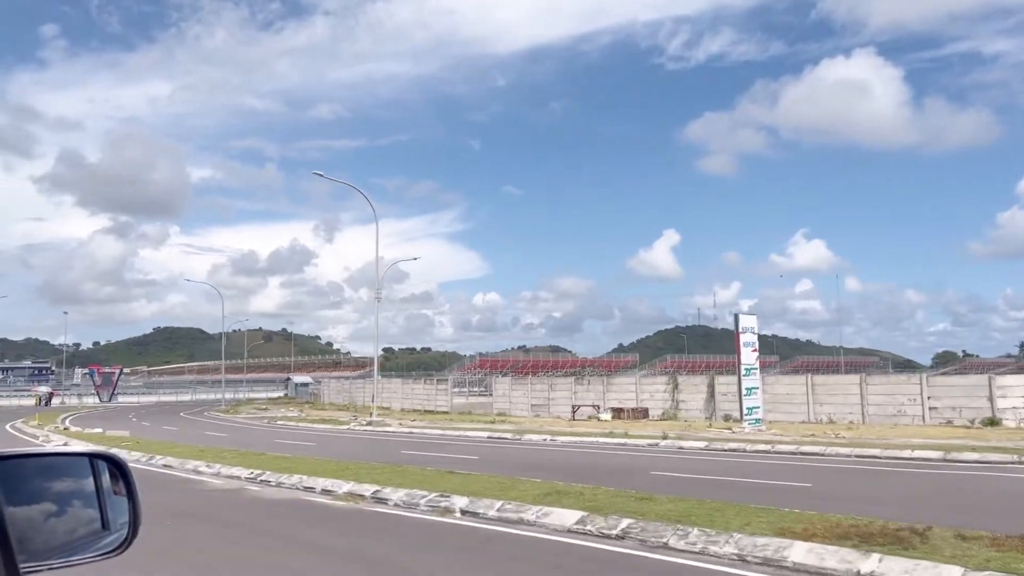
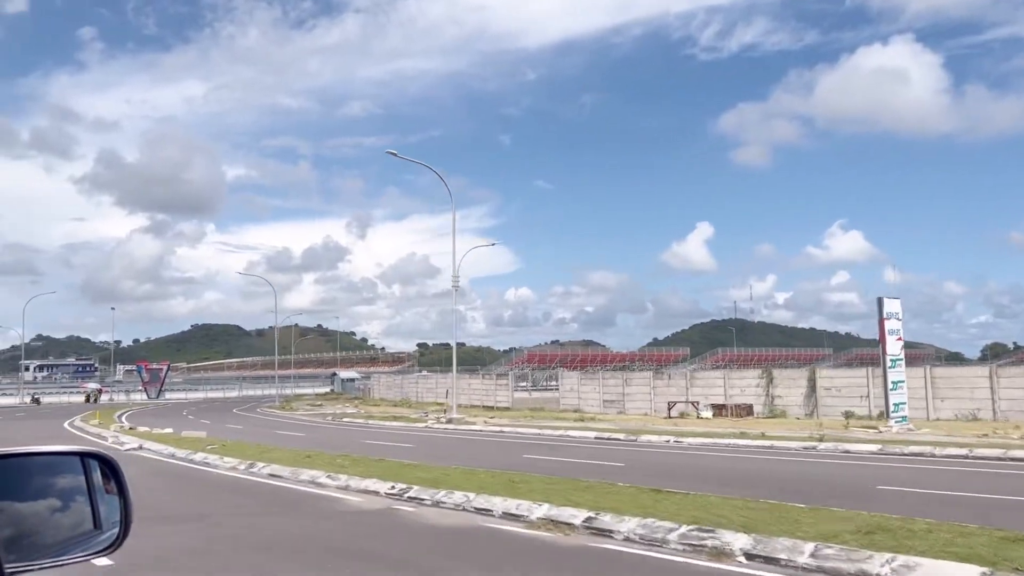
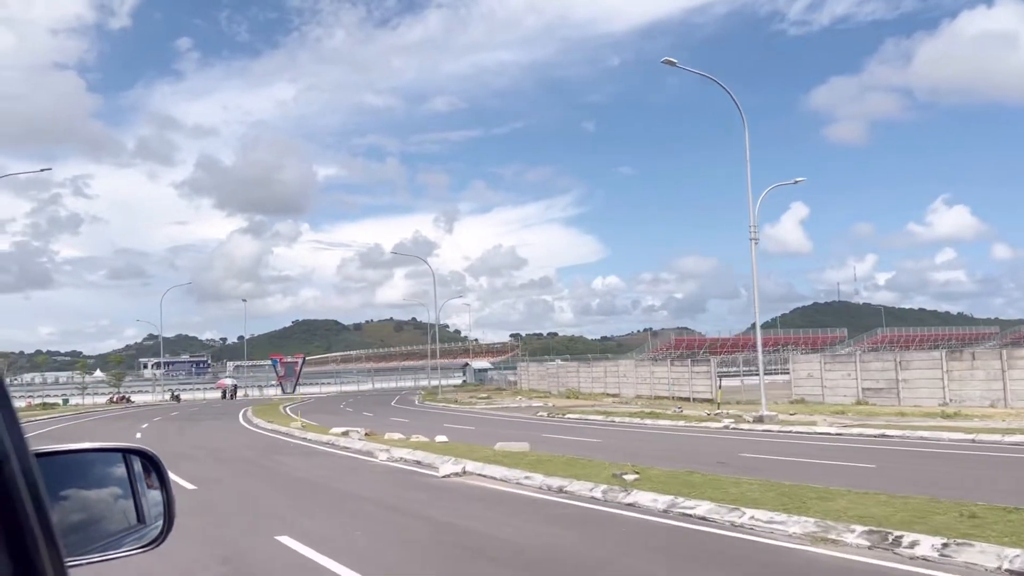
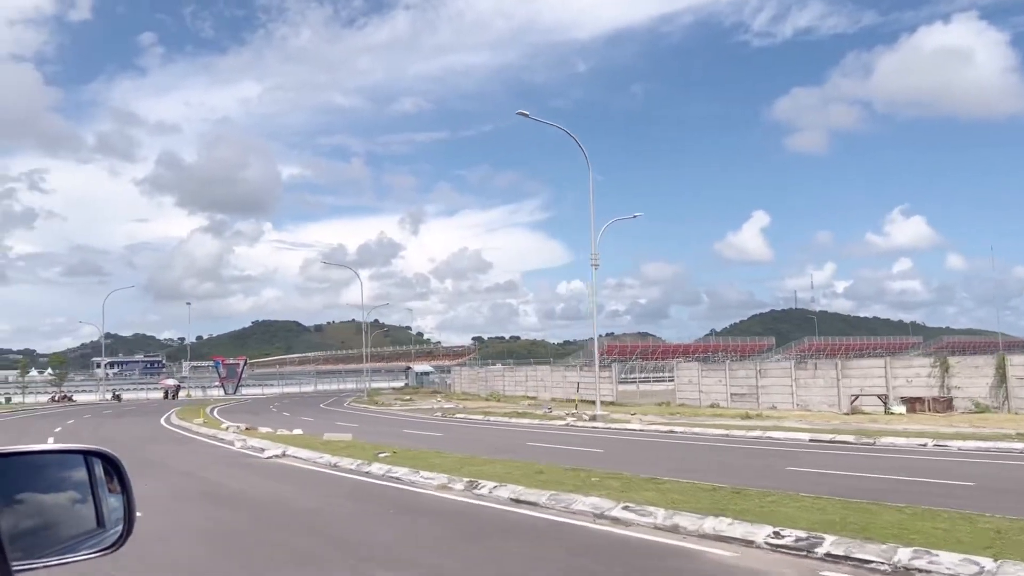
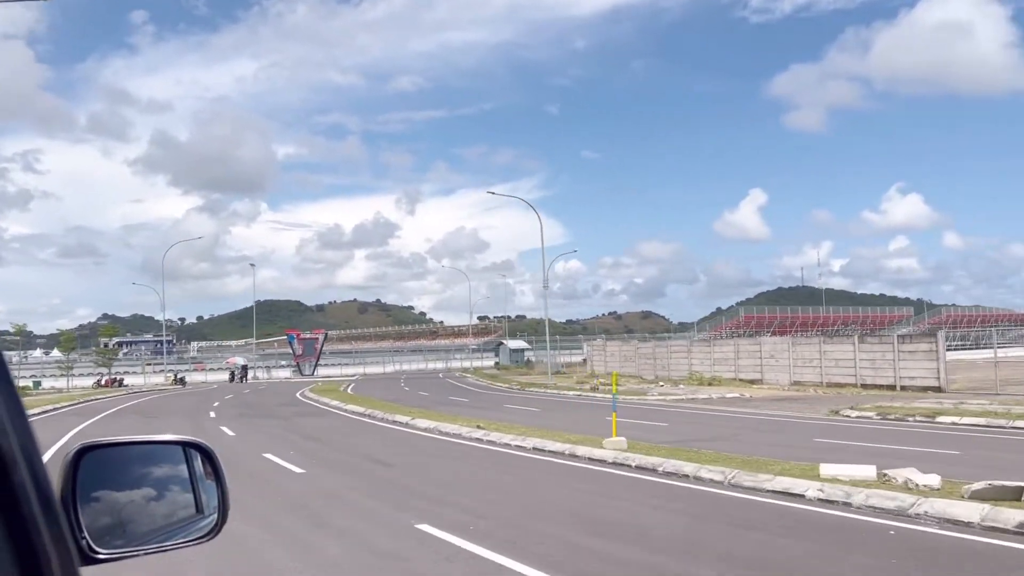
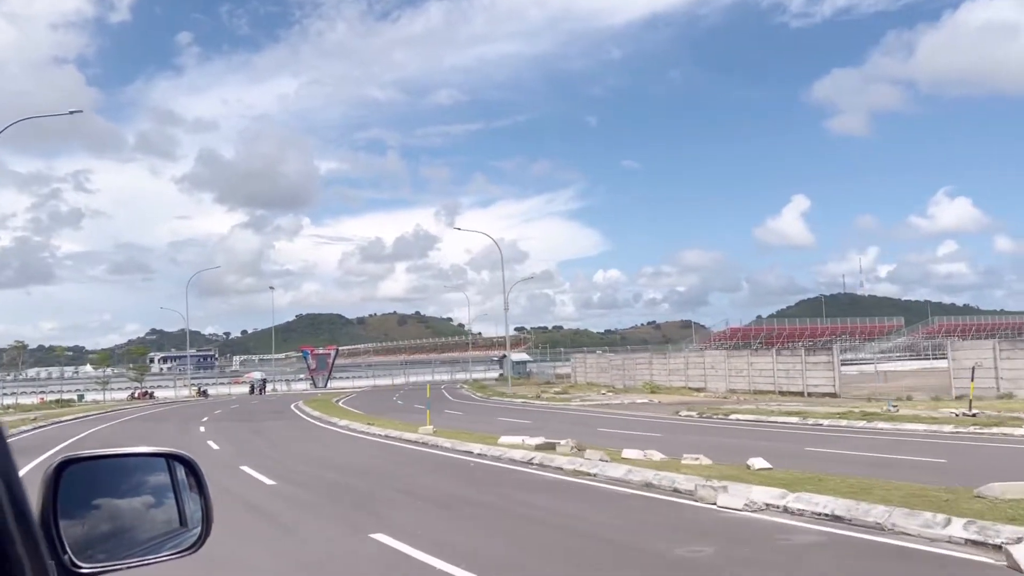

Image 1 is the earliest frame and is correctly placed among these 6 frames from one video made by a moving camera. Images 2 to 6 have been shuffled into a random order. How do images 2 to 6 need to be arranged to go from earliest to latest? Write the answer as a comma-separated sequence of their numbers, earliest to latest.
2, 4, 3, 6, 5
